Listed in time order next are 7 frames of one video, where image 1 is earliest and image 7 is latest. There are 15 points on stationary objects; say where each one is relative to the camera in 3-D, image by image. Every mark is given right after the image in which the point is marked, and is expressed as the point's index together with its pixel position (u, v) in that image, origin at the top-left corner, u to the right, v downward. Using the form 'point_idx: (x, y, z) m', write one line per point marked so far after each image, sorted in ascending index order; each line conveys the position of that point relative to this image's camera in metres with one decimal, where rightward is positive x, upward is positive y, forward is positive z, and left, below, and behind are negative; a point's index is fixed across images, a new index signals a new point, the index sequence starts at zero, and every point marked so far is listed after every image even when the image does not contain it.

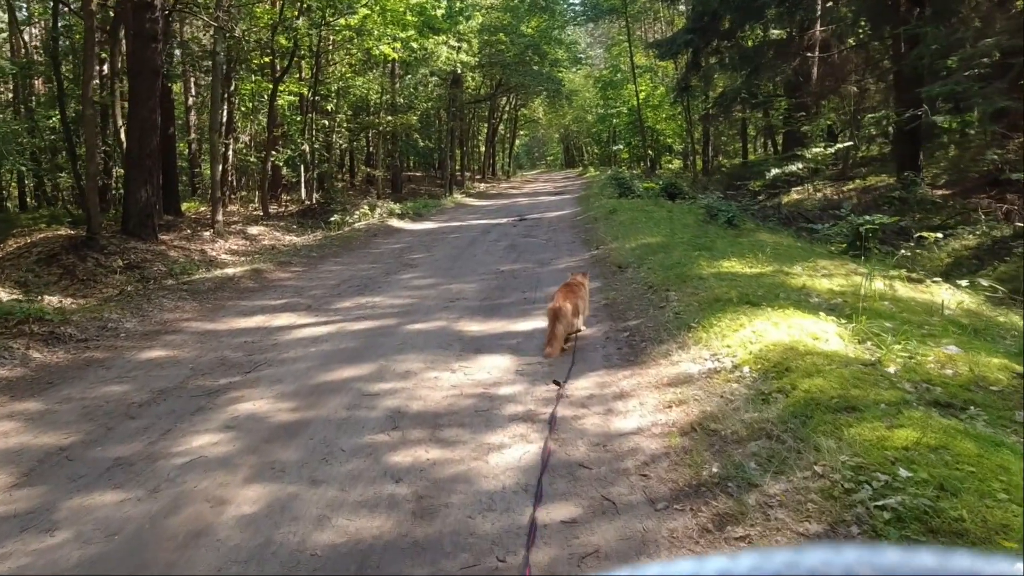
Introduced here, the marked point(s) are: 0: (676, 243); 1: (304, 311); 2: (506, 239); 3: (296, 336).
0: (+2.0, +0.5, +9.3) m
1: (-2.3, -0.3, +8.2) m
2: (-0.1, +0.9, +14.6) m
3: (-2.0, -0.4, +6.9) m
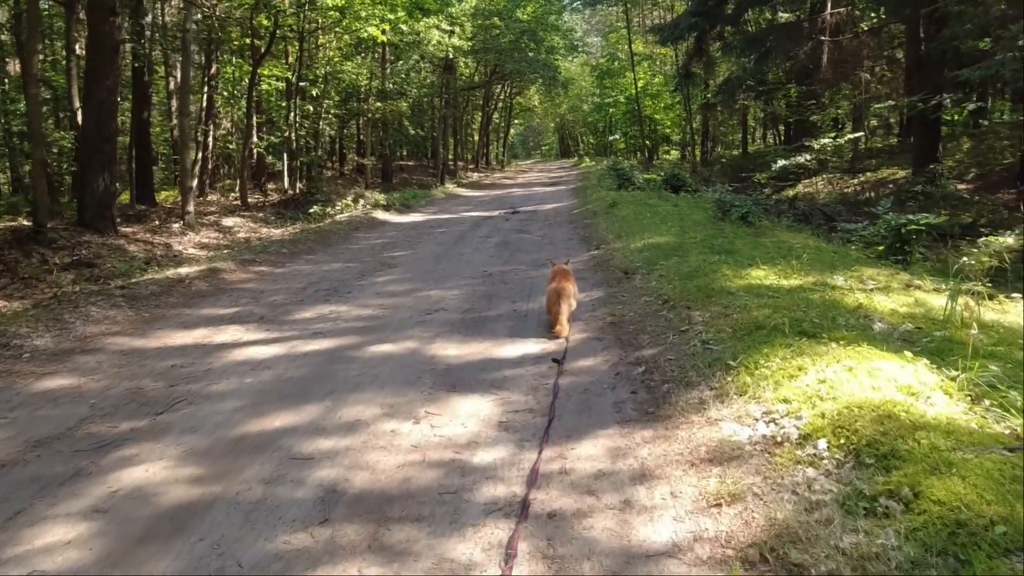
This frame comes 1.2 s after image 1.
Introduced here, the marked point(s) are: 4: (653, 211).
0: (+1.9, +0.5, +8.1) m
1: (-2.4, -0.3, +7.0) m
2: (-0.2, +0.9, +13.4) m
3: (-2.1, -0.5, +5.7) m
4: (+2.4, +1.2, +12.6) m
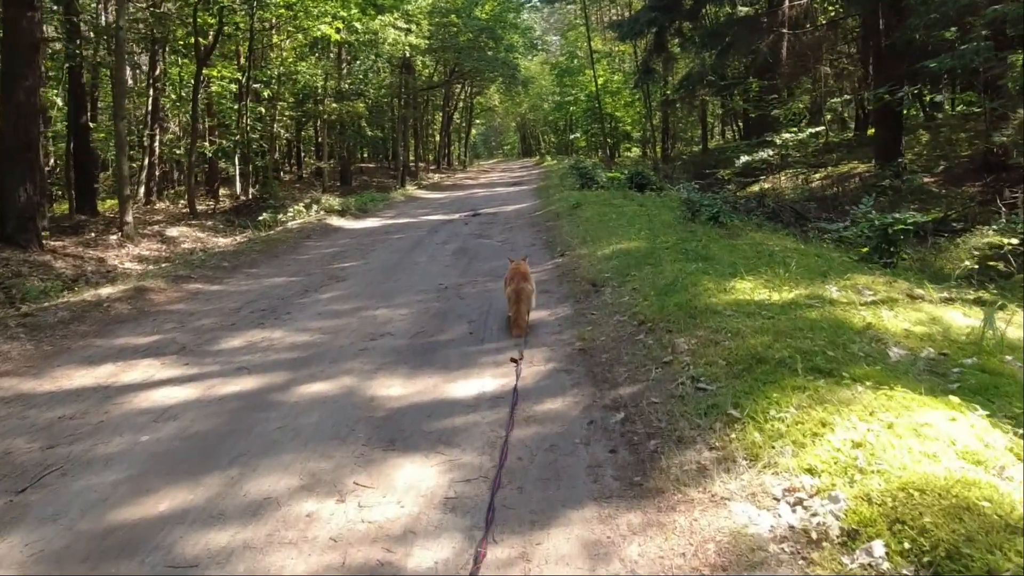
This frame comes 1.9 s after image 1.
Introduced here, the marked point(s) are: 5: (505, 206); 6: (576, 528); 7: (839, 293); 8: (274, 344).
0: (+1.5, +0.4, +7.4) m
1: (-2.7, -0.5, +6.1) m
2: (-0.9, +0.8, +12.6) m
3: (-2.3, -0.7, +4.8) m
4: (+1.7, +1.2, +11.9) m
5: (-0.2, +2.1, +19.9) m
6: (+0.2, -0.8, +2.6) m
7: (+2.2, 0.0, +5.1) m
8: (-1.9, -0.5, +6.1) m
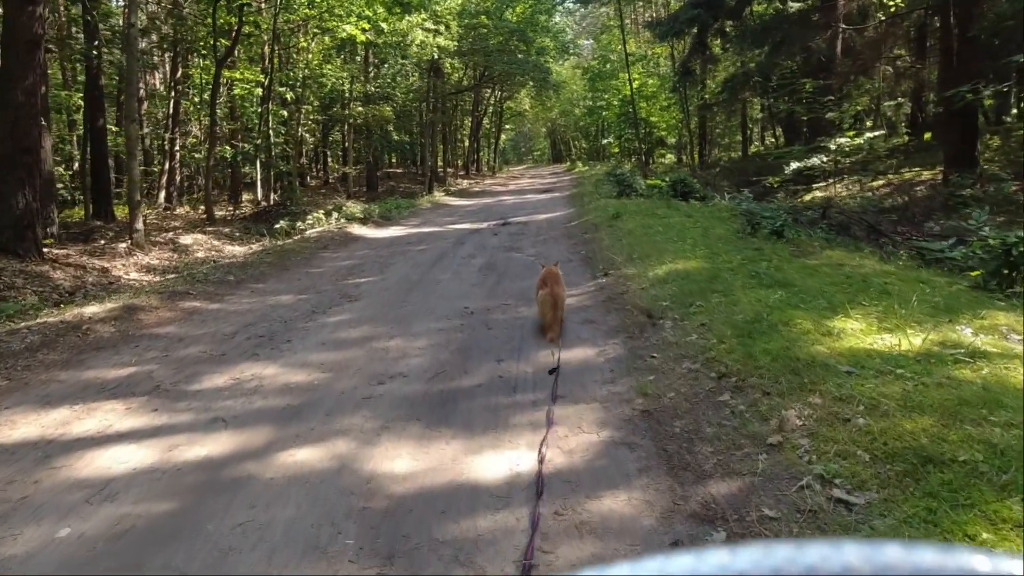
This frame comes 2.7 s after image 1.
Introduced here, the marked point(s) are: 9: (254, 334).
0: (+1.8, +0.1, +6.3) m
1: (-2.5, -0.7, +5.1) m
2: (-0.4, +0.5, +11.5) m
3: (-2.1, -0.9, +3.8) m
4: (+2.2, +0.9, +10.7) m
5: (+0.6, +1.8, +18.8) m
6: (+0.3, -1.0, +1.5) m
7: (+2.4, -0.3, +3.9) m
8: (-1.7, -0.6, +5.1) m
9: (-2.4, -0.4, +6.9) m
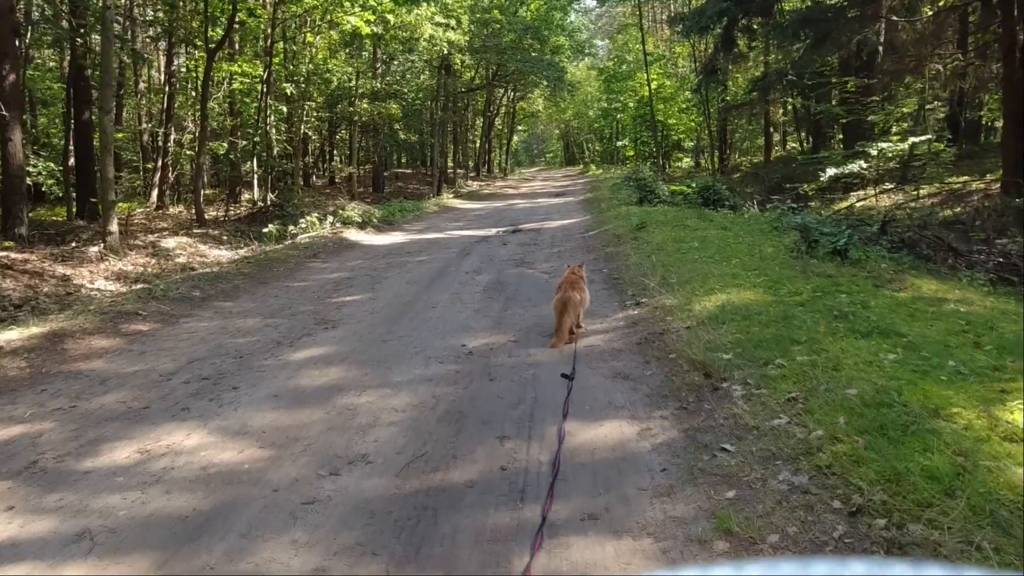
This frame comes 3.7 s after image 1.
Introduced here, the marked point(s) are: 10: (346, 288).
0: (+1.9, -0.2, +4.8) m
1: (-2.4, -0.9, +3.7) m
2: (-0.3, +0.3, +10.1) m
3: (-2.1, -1.1, +2.4) m
4: (+2.3, +0.6, +9.2) m
5: (+0.8, +1.5, +17.3) m
6: (+0.3, -1.2, +0.1) m
7: (+2.5, -0.5, +2.5) m
8: (-1.6, -0.9, +3.7) m
9: (-2.3, -0.6, +5.5) m
10: (-2.1, 0.0, +9.4) m
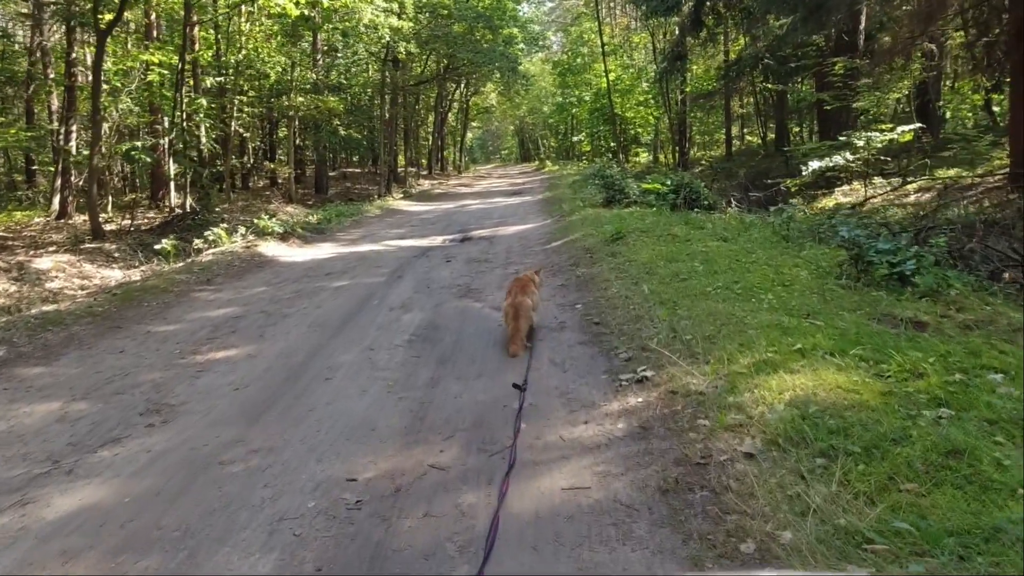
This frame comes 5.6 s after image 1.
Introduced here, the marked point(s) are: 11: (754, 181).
0: (+1.6, -0.5, +2.5) m
1: (-2.7, -1.4, +1.2) m
2: (-0.9, -0.1, +7.6) m
3: (-2.3, -1.6, -0.2) m
4: (+1.8, +0.3, +6.9) m
5: (-0.2, +1.2, +14.9) m
6: (+0.3, -1.6, -2.3) m
7: (+2.3, -0.9, +0.2) m
8: (-1.8, -1.3, +1.2) m
9: (-2.6, -1.1, +3.0) m
10: (-2.6, -0.4, +6.9) m
11: (+5.6, +2.4, +17.5) m
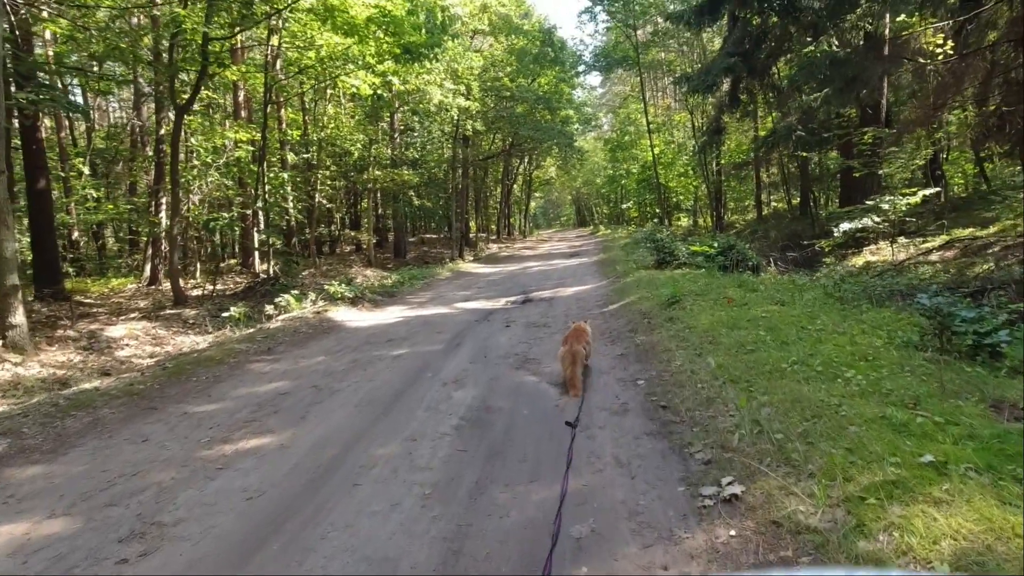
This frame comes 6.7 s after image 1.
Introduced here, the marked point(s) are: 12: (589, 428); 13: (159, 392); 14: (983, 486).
0: (+1.7, -0.8, +1.4) m
1: (-2.6, -1.6, +0.3) m
2: (-0.4, -0.8, +6.8) m
3: (-2.3, -1.7, -1.0) m
4: (+2.2, -0.3, +5.9) m
5: (+0.8, 0.0, +14.1) m
6: (+0.1, -1.6, -3.4) m
7: (+2.2, -1.0, -0.9) m
8: (-1.8, -1.5, +0.3) m
9: (-2.4, -1.5, +2.1) m
10: (-2.2, -1.1, +6.1) m
11: (+6.7, +1.1, +16.3) m
12: (+0.5, -0.9, +4.8) m
13: (-3.7, -1.0, +7.4) m
14: (+1.6, -0.7, +2.4) m
